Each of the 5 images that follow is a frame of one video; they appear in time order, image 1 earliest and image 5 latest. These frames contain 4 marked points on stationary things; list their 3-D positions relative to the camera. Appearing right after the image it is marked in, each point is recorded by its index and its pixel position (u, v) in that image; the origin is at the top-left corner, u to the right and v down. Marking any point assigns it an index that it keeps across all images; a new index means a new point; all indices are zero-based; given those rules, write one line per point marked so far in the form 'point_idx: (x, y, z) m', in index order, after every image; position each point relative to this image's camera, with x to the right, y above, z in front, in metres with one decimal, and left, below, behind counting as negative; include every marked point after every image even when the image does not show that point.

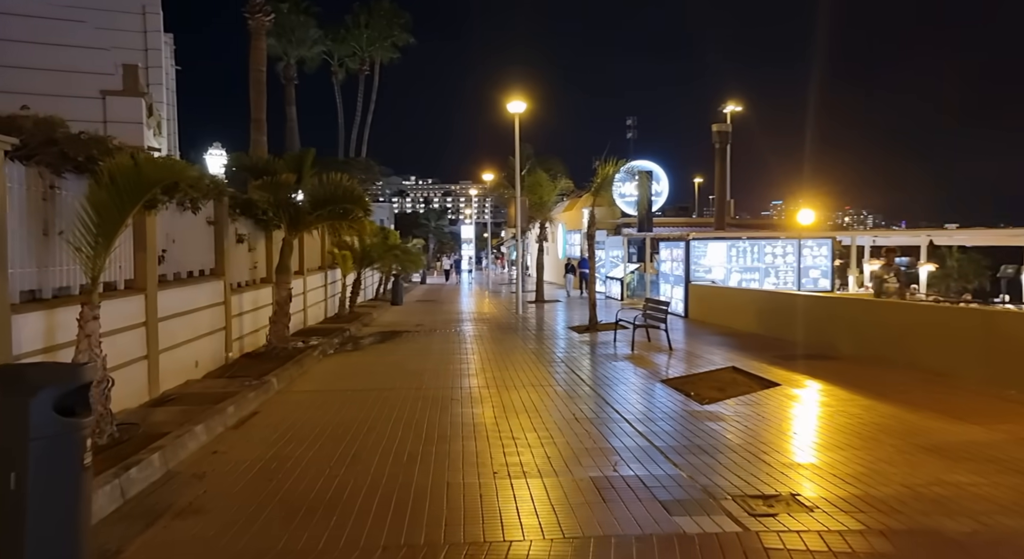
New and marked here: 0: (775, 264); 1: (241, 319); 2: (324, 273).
0: (+8.0, +0.5, +17.9) m
1: (-4.6, -0.7, +9.9) m
2: (-5.4, +0.2, +16.6) m
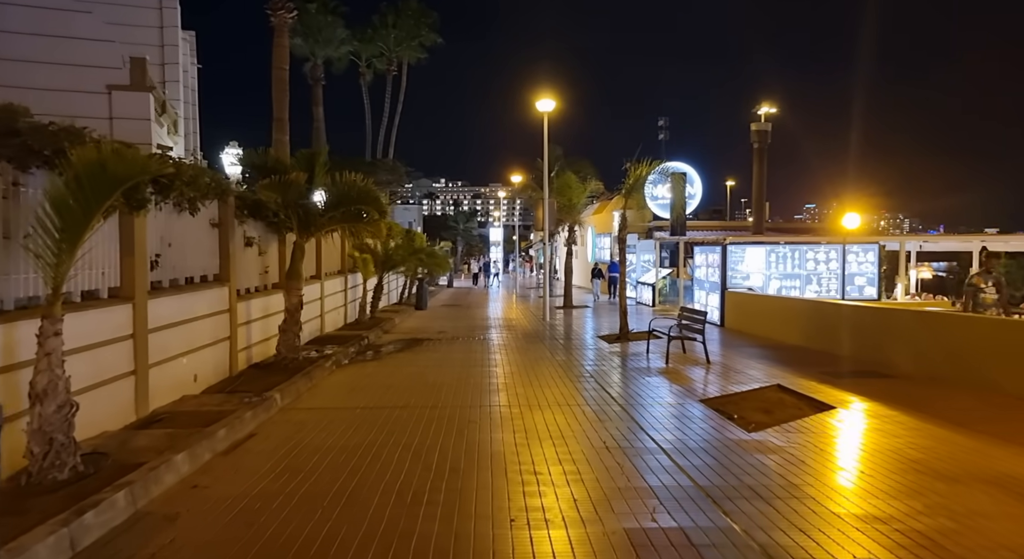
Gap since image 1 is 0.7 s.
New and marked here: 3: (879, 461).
0: (+8.7, +0.2, +16.7) m
1: (-4.2, -0.8, +9.4) m
2: (-4.6, 0.0, +16.0) m
3: (+3.5, -1.7, +5.6) m
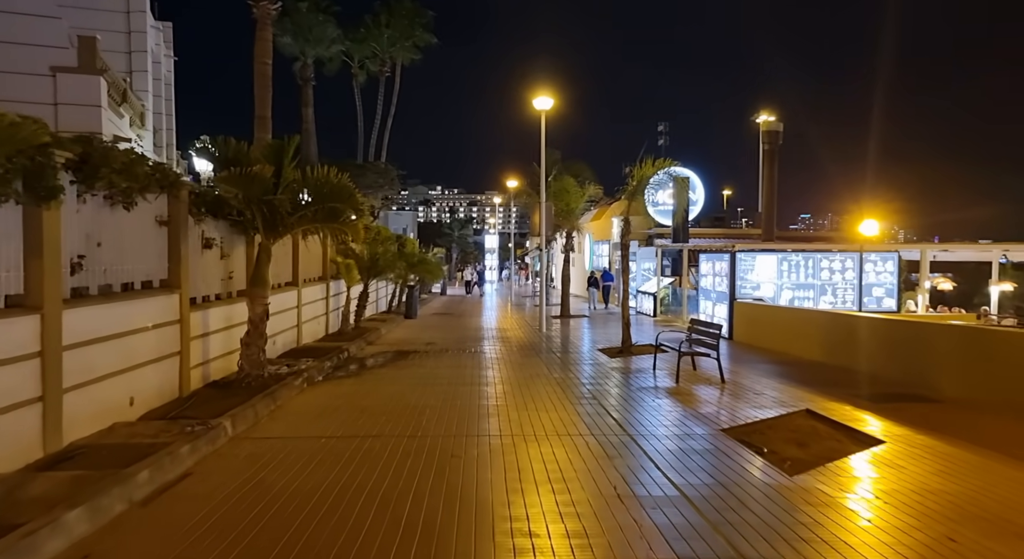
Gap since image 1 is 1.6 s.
0: (+8.6, 0.0, +15.7) m
1: (-4.3, -0.9, +8.2) m
2: (-4.8, -0.1, +14.9) m
3: (+3.5, -1.8, +4.6) m
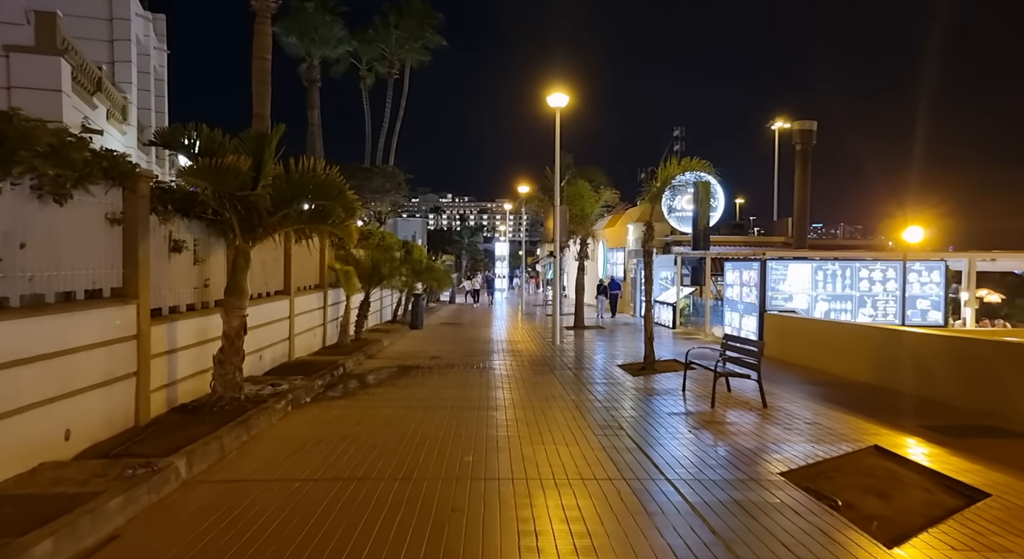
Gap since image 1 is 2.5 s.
0: (+8.9, -0.3, +14.4) m
1: (-4.1, -1.0, +7.1) m
2: (-4.5, -0.3, +13.8) m
3: (+3.6, -1.9, +3.3) m
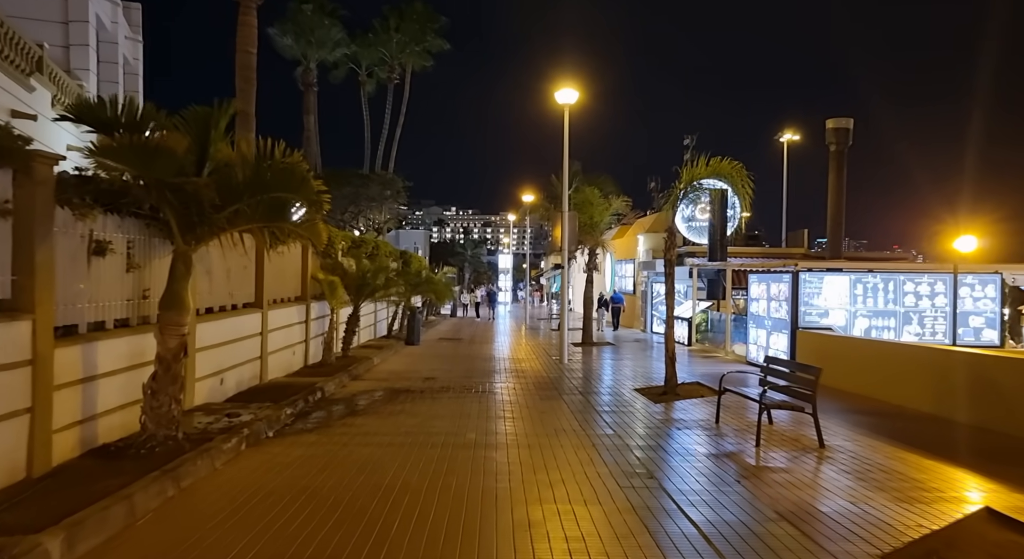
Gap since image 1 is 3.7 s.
0: (+8.9, -0.6, +12.9) m
1: (-4.1, -1.1, +5.7) m
2: (-4.4, -0.6, +12.4) m
3: (+3.6, -2.0, +1.8) m
